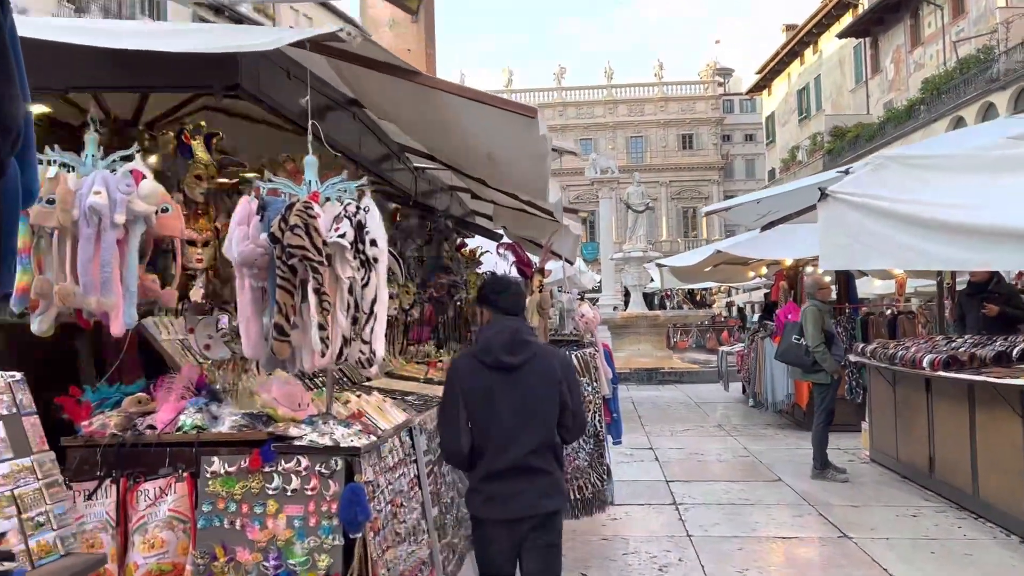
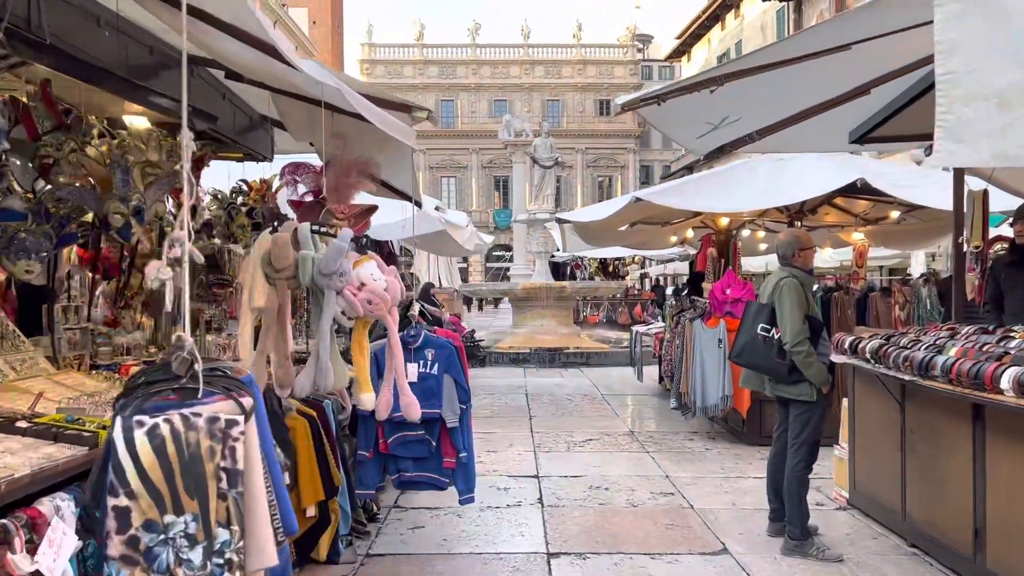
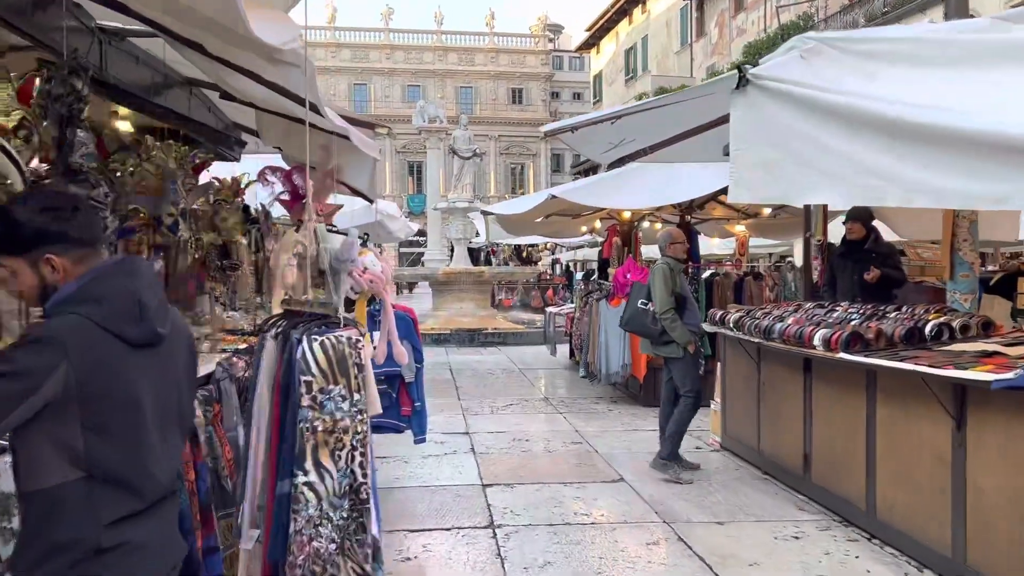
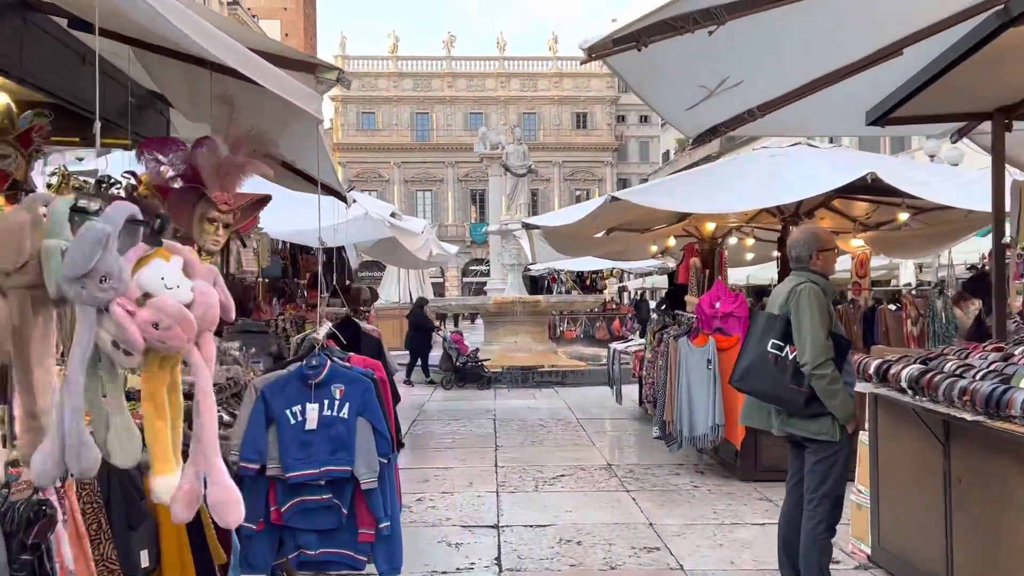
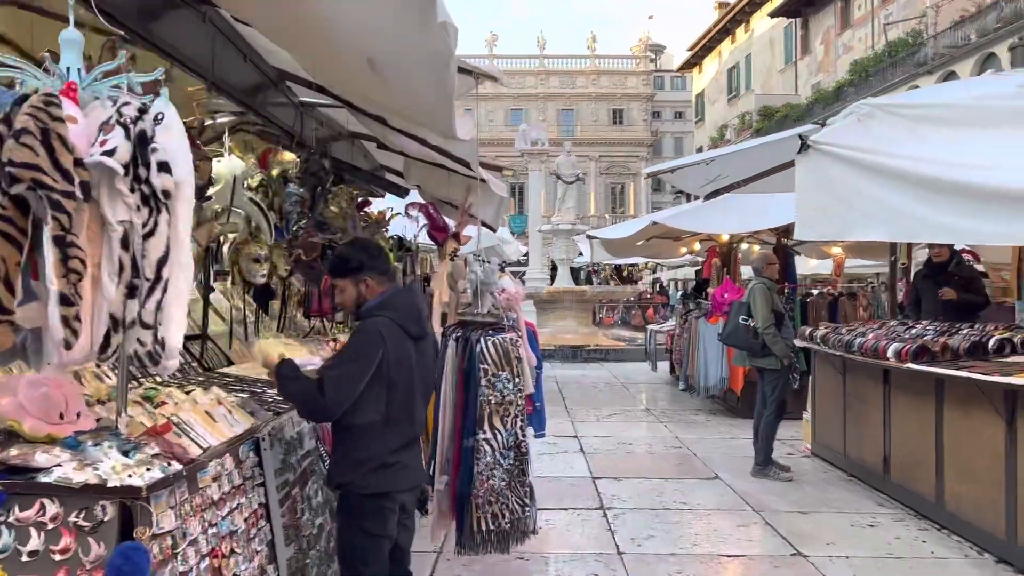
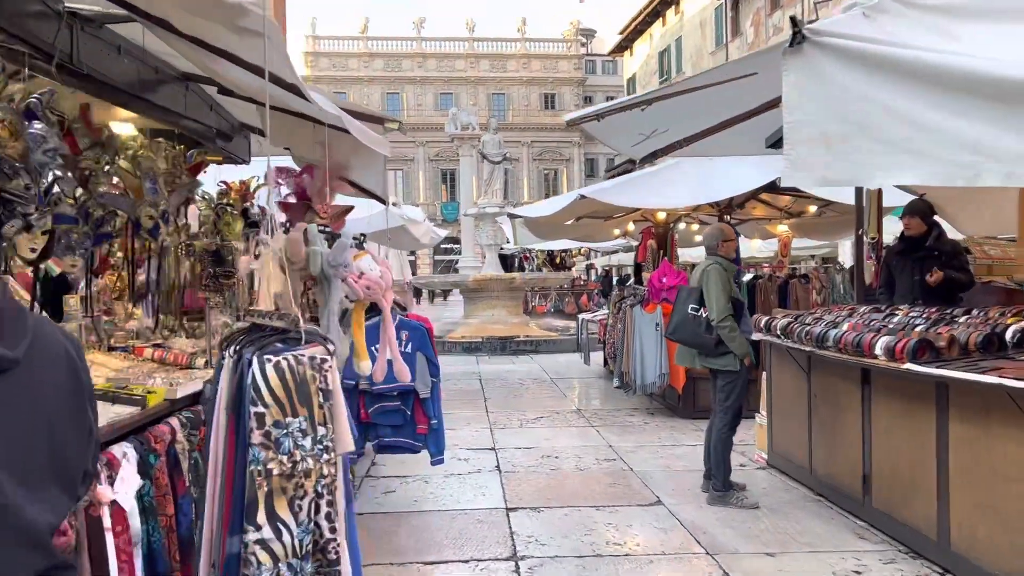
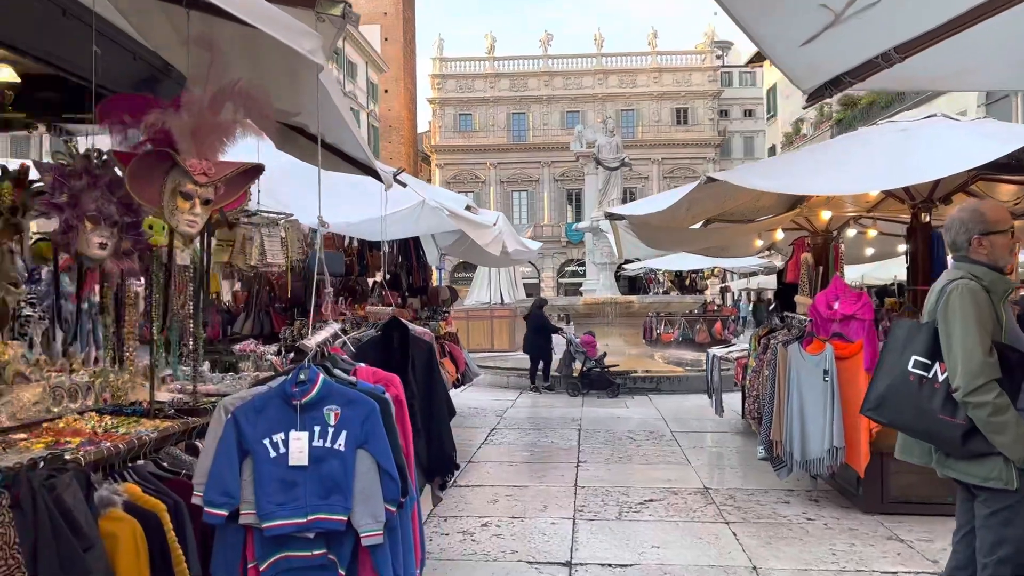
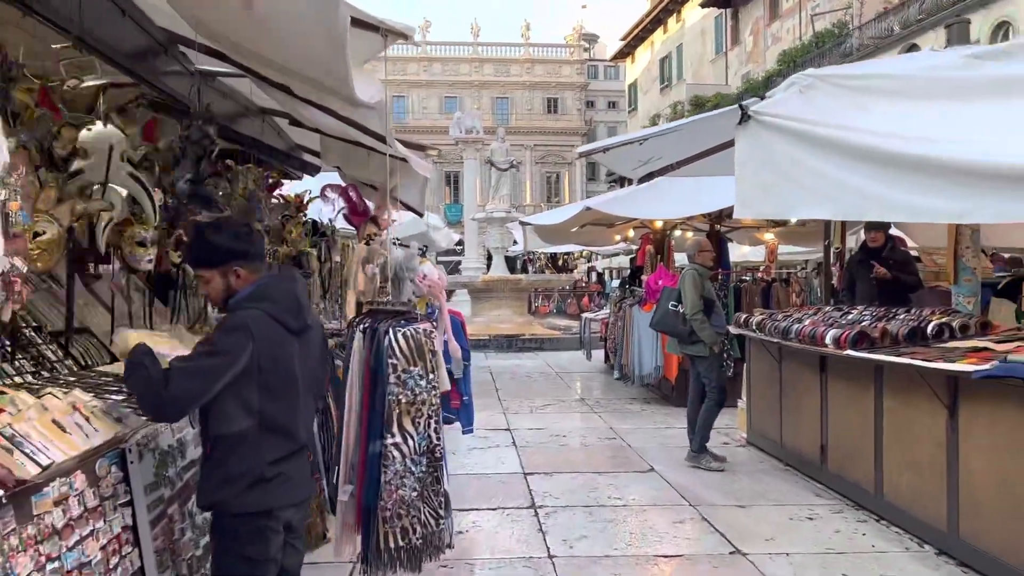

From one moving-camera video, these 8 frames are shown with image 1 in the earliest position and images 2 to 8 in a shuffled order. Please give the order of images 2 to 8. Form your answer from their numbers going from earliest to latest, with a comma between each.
5, 8, 3, 6, 2, 4, 7
